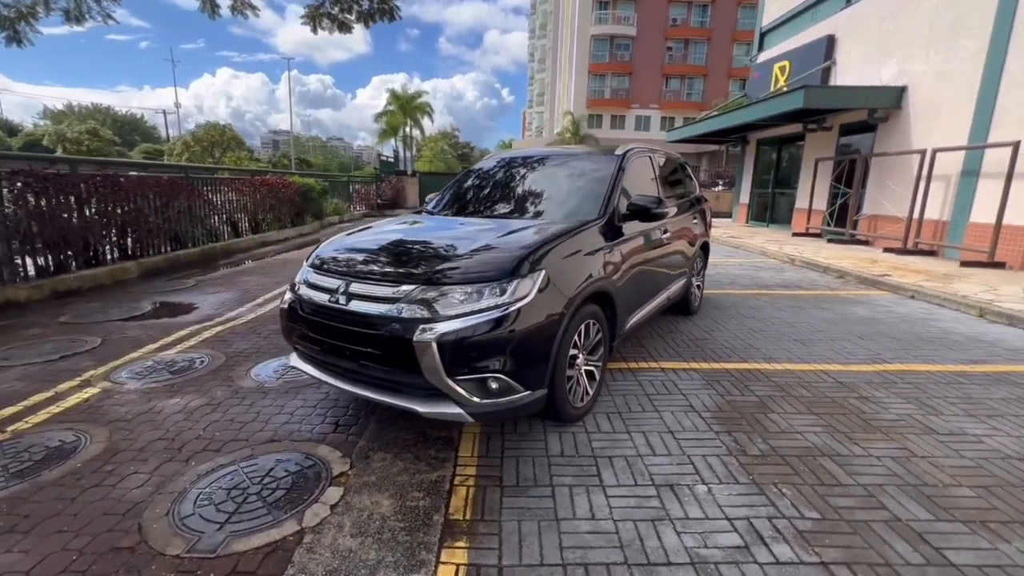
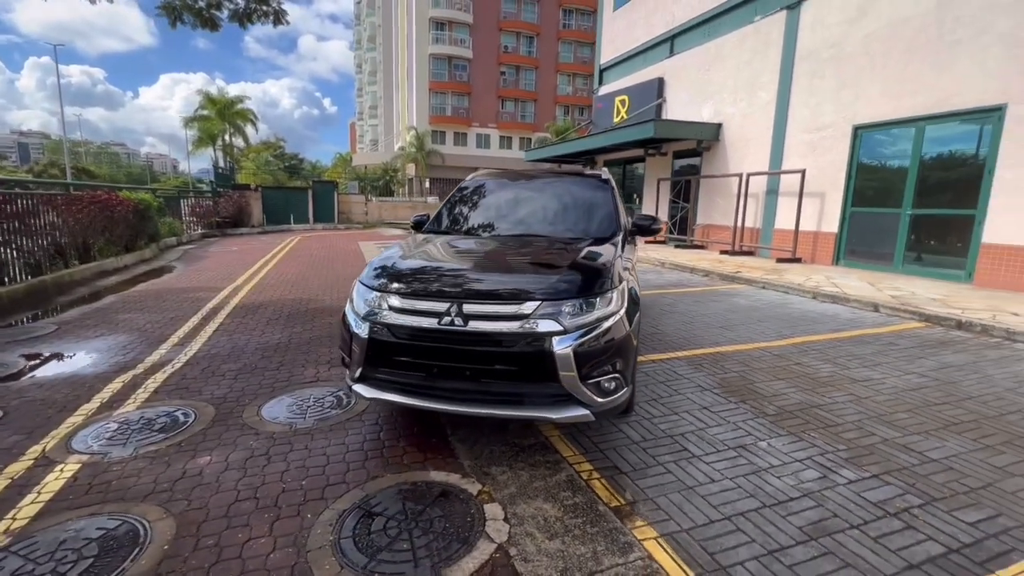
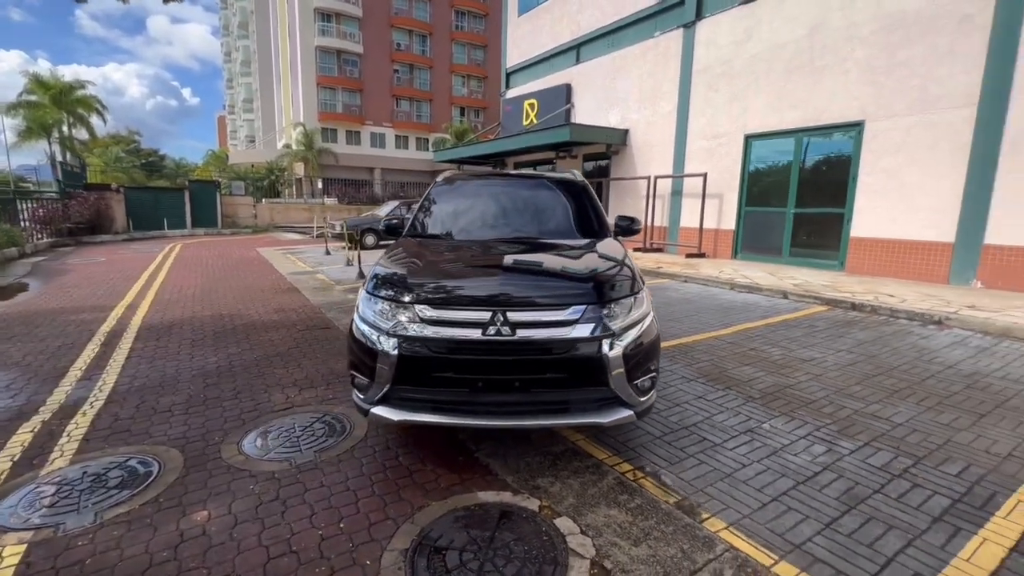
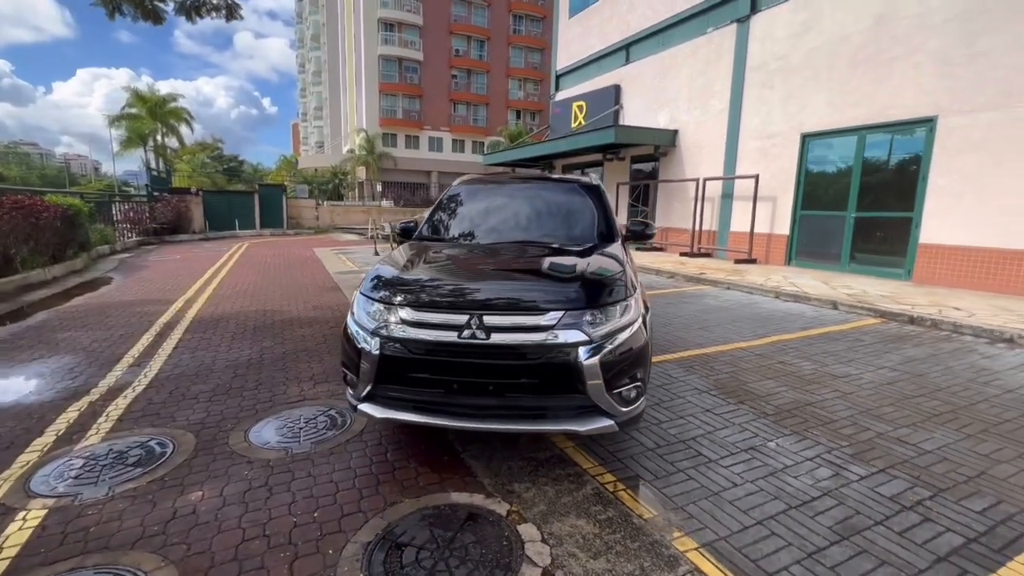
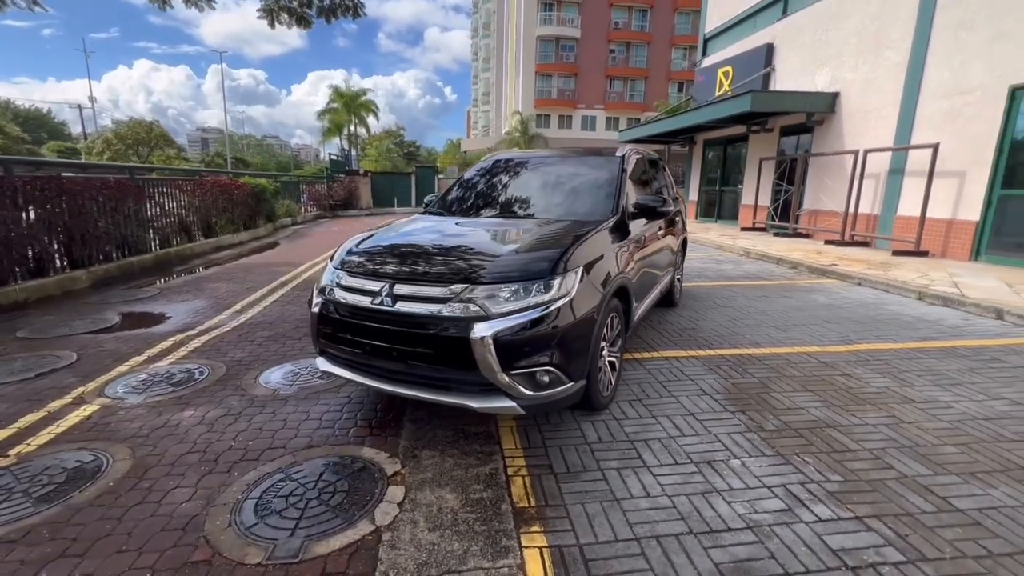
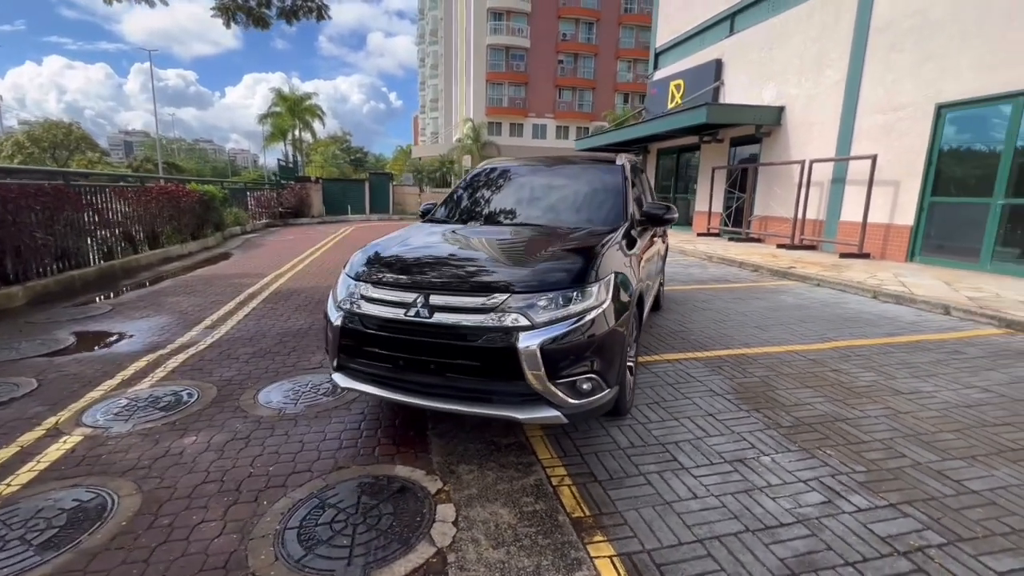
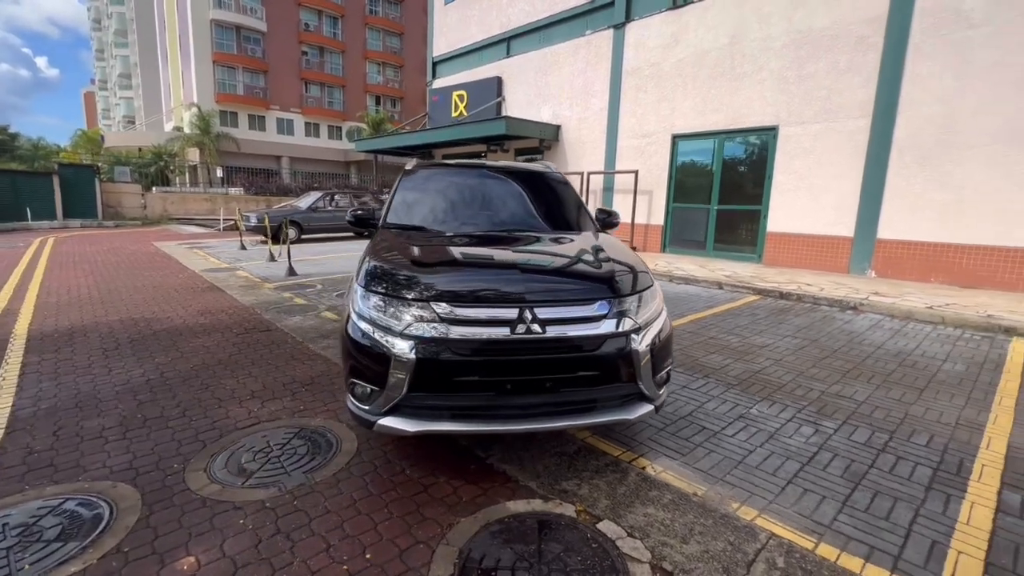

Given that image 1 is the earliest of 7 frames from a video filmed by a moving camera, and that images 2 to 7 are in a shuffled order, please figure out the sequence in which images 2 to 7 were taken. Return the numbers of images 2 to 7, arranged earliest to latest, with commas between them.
5, 6, 2, 4, 3, 7
